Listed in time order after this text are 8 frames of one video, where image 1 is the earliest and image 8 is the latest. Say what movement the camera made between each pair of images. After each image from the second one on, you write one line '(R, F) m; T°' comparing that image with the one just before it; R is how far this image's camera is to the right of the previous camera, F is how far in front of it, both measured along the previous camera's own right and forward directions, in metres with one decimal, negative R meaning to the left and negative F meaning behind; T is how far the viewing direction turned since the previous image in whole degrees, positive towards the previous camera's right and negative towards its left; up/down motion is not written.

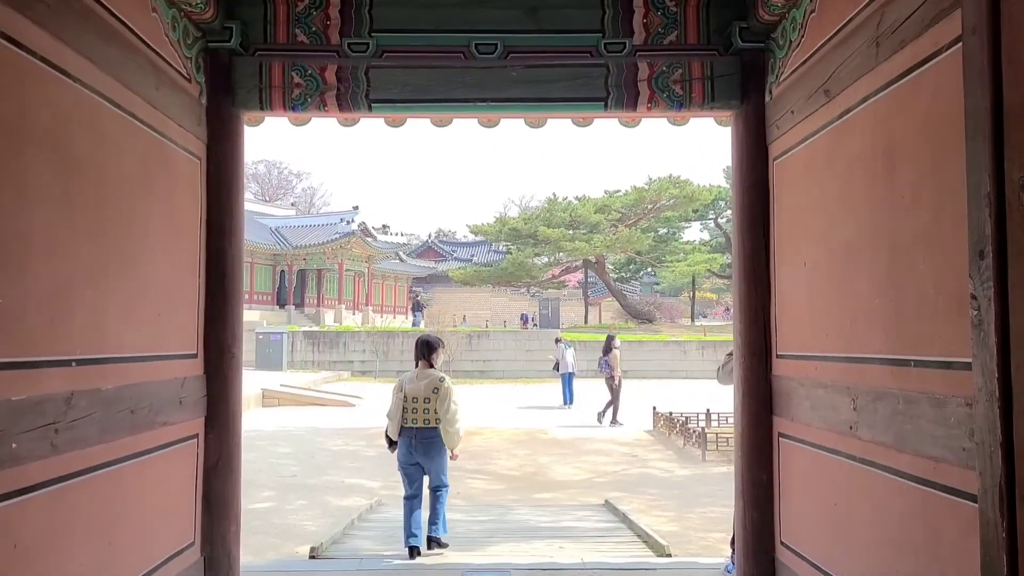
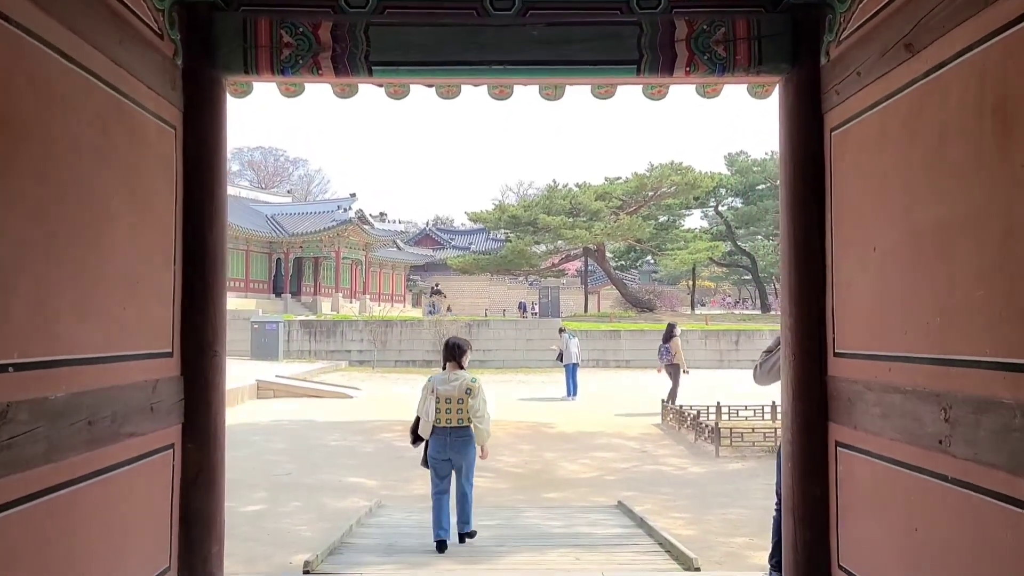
(-0.1, +0.4) m; 0°
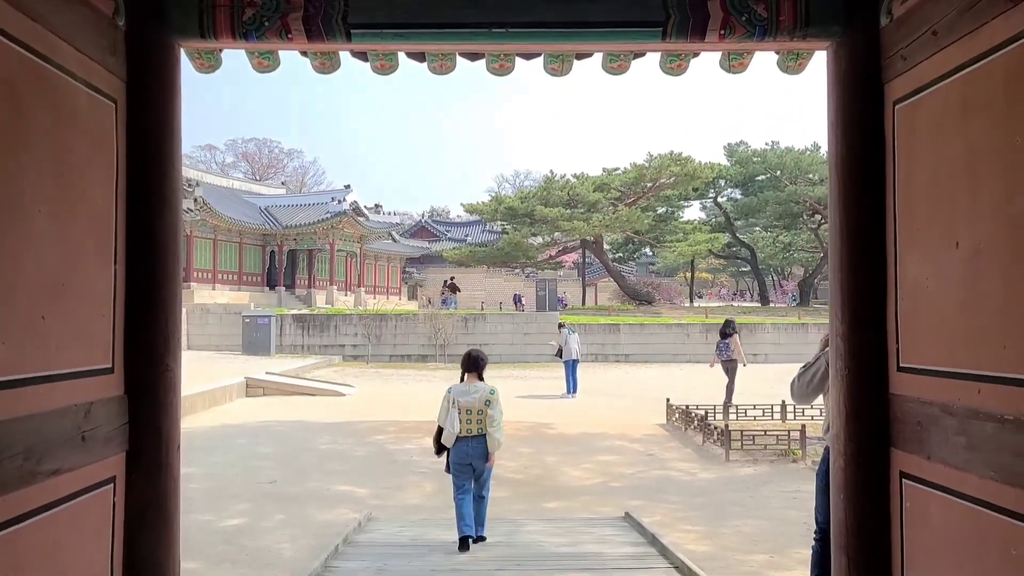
(0.0, +0.4) m; 0°
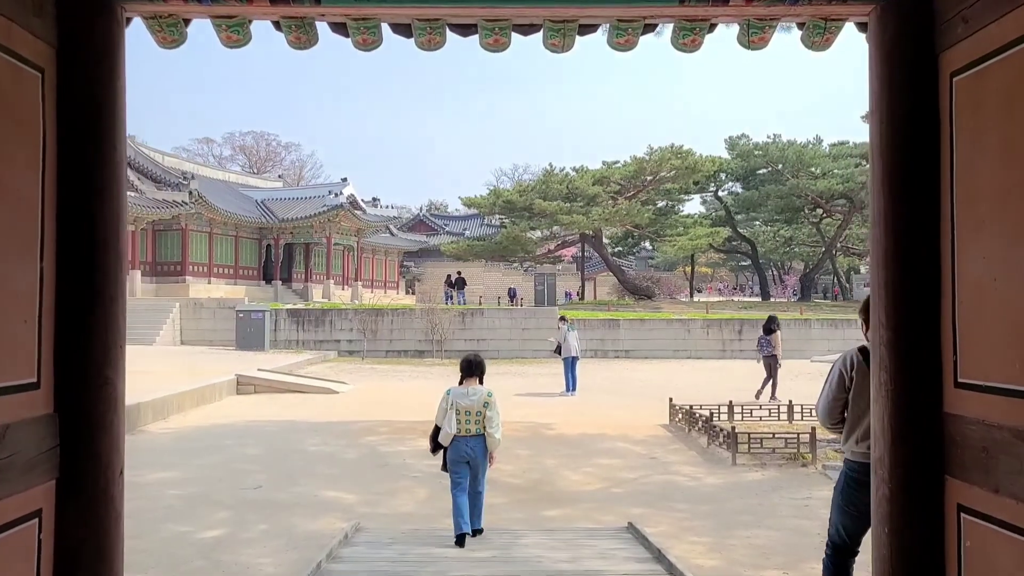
(0.0, +0.3) m; 0°
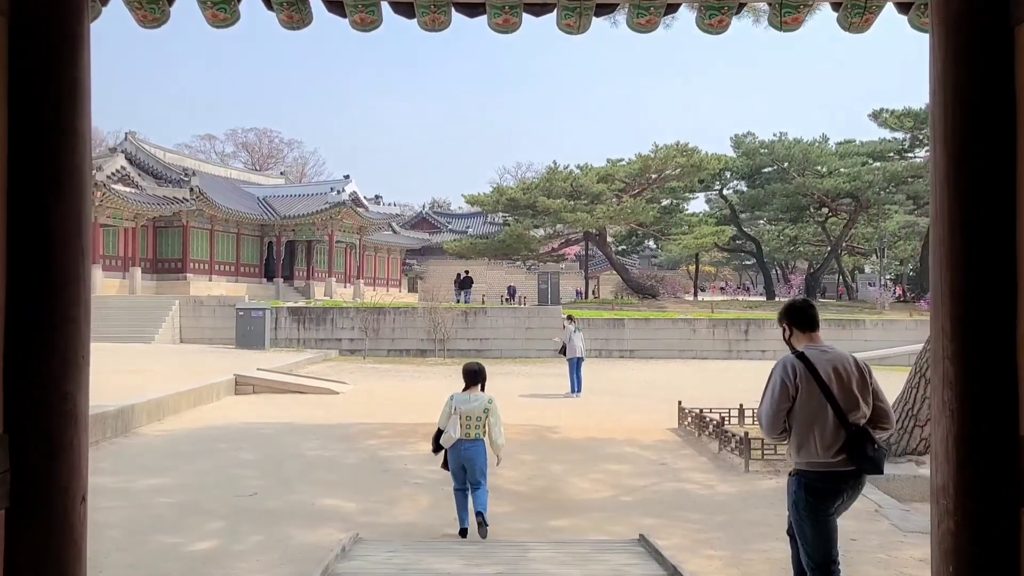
(0.0, +0.3) m; 0°
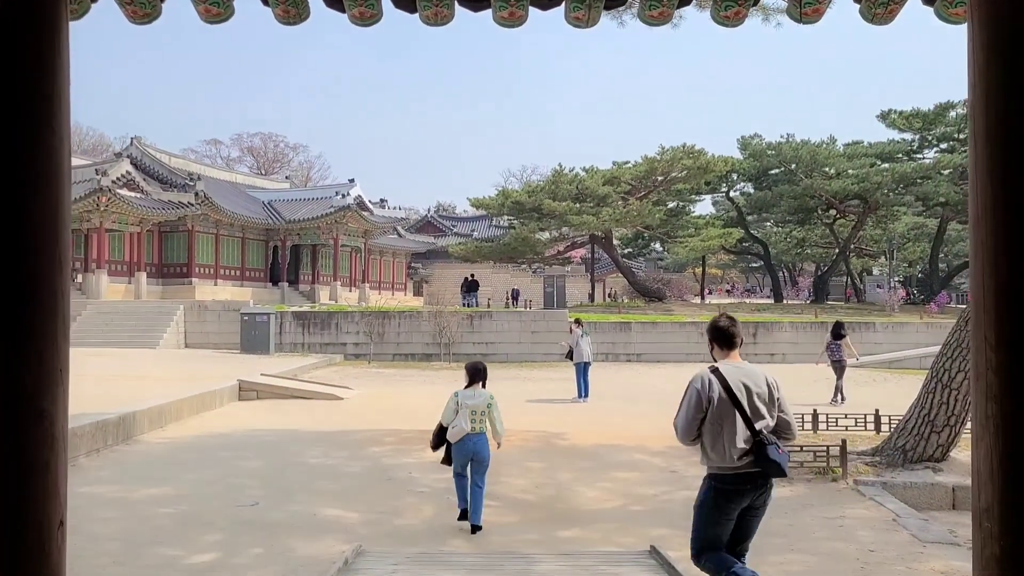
(0.0, +0.1) m; 0°
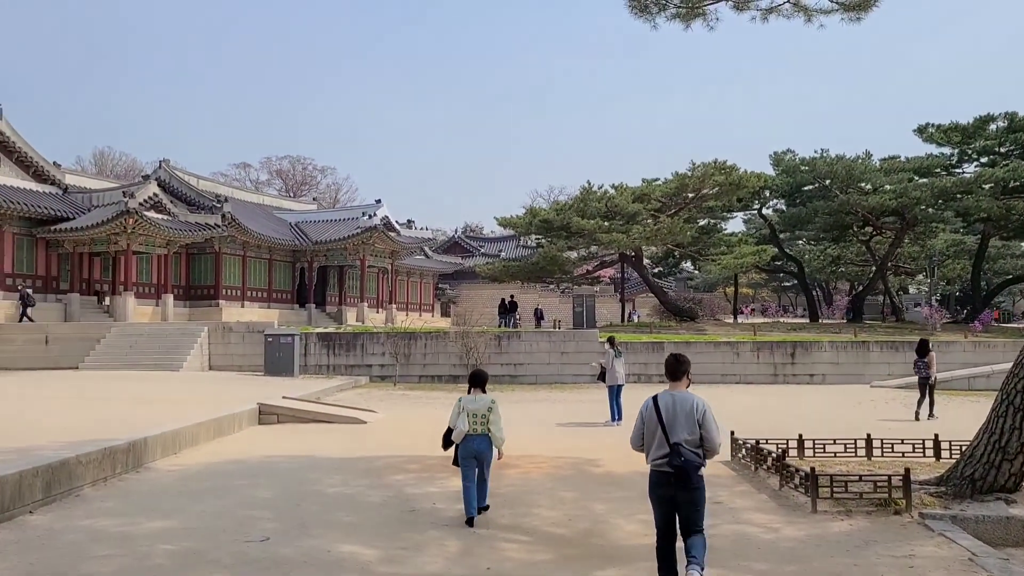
(0.0, +0.5) m; -2°
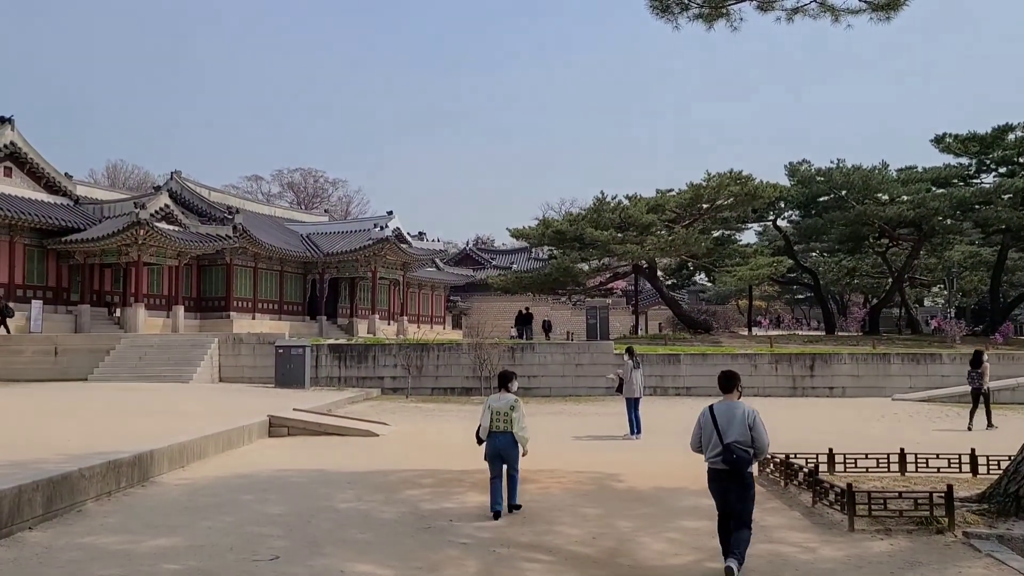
(-0.1, +0.3) m; -1°
